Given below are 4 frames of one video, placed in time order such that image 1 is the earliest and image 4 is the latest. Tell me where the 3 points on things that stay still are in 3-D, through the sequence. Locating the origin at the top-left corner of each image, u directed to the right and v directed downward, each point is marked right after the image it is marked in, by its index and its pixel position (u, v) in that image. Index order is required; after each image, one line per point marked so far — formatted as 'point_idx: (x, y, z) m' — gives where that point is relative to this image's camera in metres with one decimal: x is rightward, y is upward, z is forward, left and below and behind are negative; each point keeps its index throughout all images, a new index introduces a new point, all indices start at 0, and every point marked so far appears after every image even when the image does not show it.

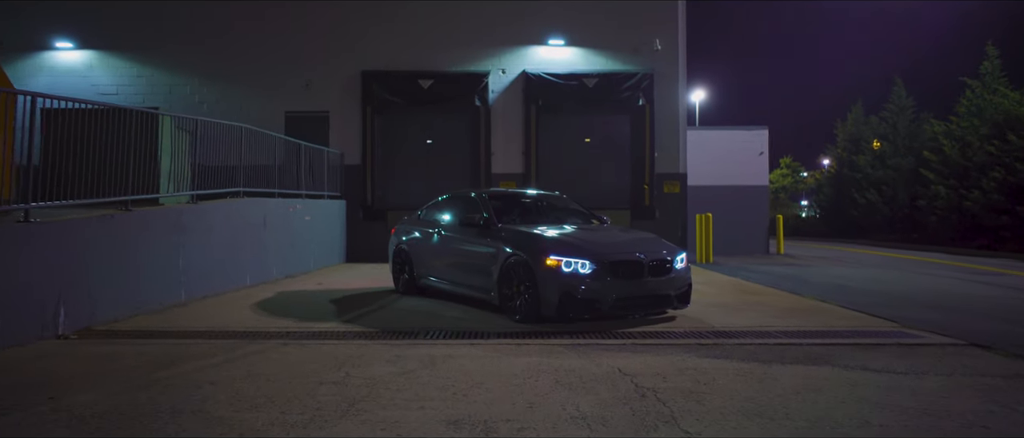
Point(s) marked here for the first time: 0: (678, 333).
0: (+1.4, -1.0, +7.4) m
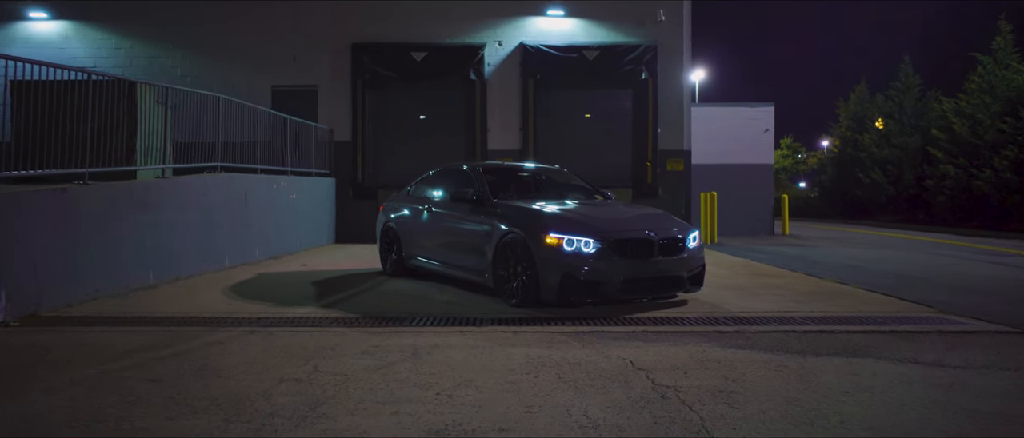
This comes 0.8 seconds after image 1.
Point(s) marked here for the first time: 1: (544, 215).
0: (+1.4, -0.8, +6.7) m
1: (+0.3, 0.0, +7.4) m
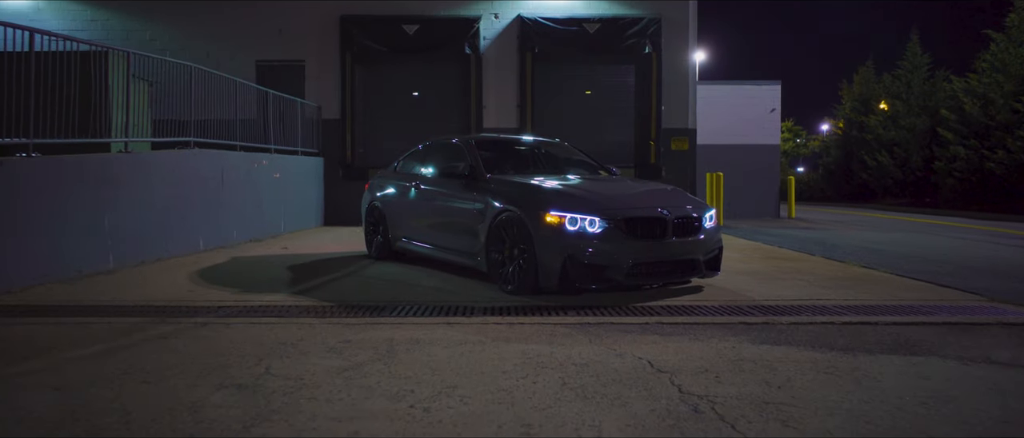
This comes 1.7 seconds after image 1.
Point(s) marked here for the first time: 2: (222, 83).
0: (+1.4, -0.6, +5.9) m
1: (+0.2, +0.2, +6.6) m
2: (-4.1, +1.9, +12.0) m
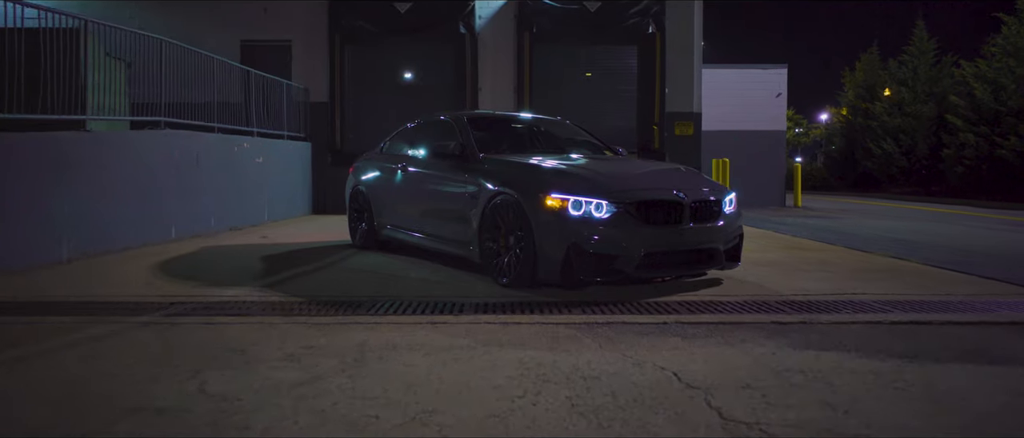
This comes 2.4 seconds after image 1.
0: (+1.4, -0.5, +5.2) m
1: (+0.2, +0.3, +5.8) m
2: (-4.2, +2.1, +11.2) m
